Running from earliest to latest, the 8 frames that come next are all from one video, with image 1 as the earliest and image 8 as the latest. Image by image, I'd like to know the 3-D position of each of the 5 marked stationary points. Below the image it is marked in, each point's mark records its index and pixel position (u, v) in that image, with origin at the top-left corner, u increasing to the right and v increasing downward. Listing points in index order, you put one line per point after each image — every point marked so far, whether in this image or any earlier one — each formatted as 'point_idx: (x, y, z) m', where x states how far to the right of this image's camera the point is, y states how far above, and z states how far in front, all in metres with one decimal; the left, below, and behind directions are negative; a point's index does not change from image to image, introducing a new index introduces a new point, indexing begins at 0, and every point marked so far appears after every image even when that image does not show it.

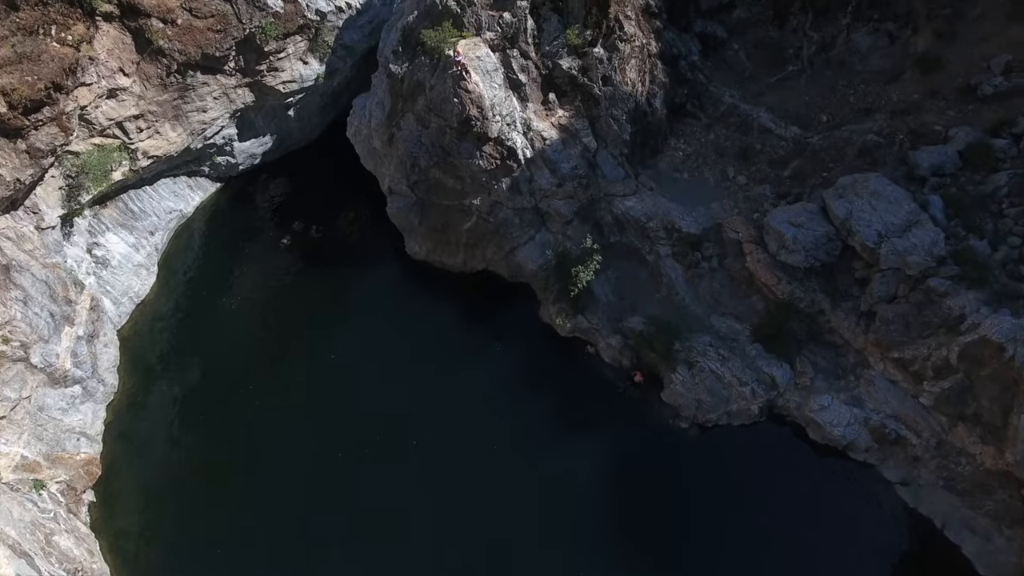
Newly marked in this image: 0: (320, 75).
0: (-5.2, +5.8, +13.8) m
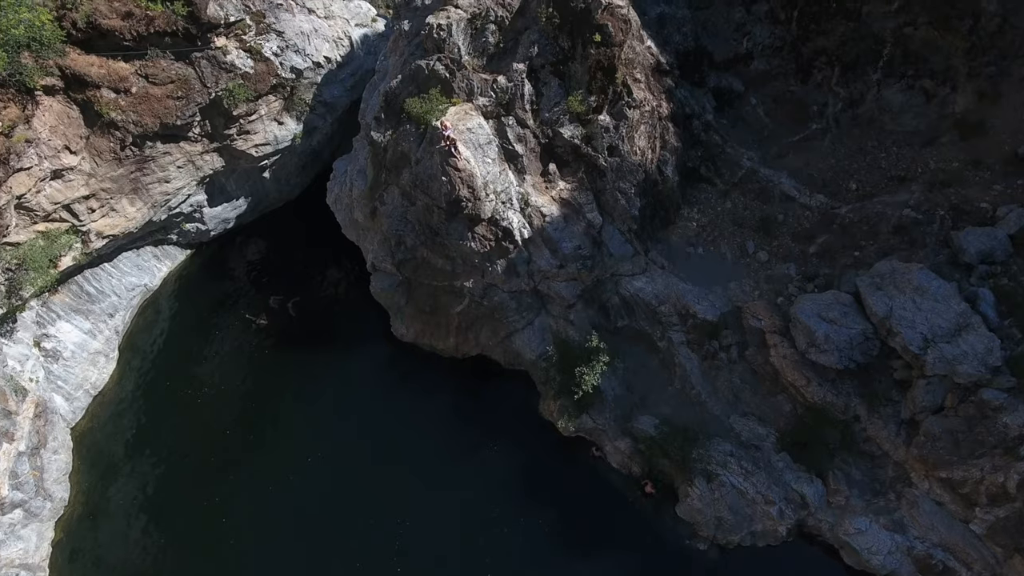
0: (-5.3, +3.8, +12.6) m
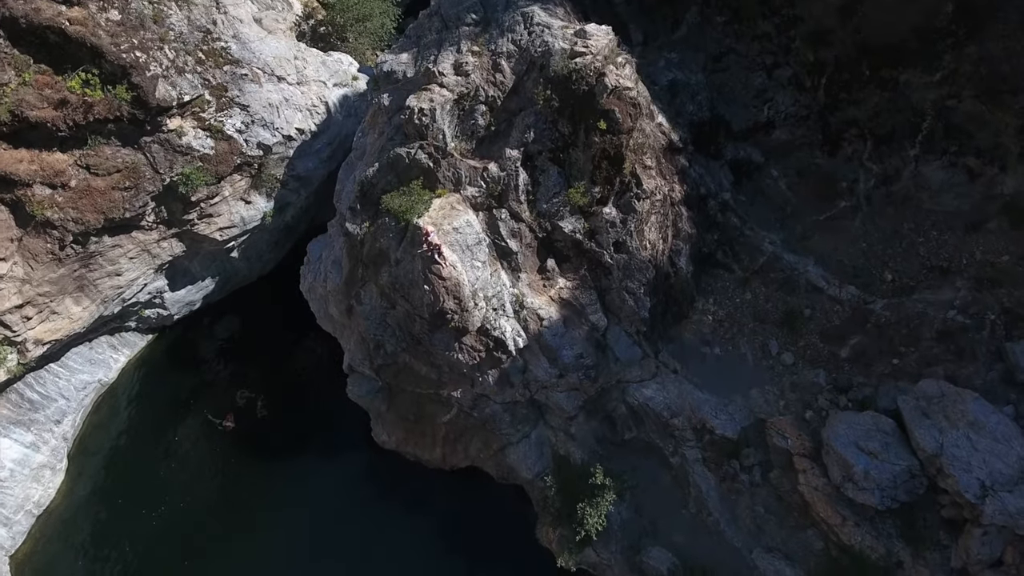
0: (-5.5, +1.6, +11.3) m
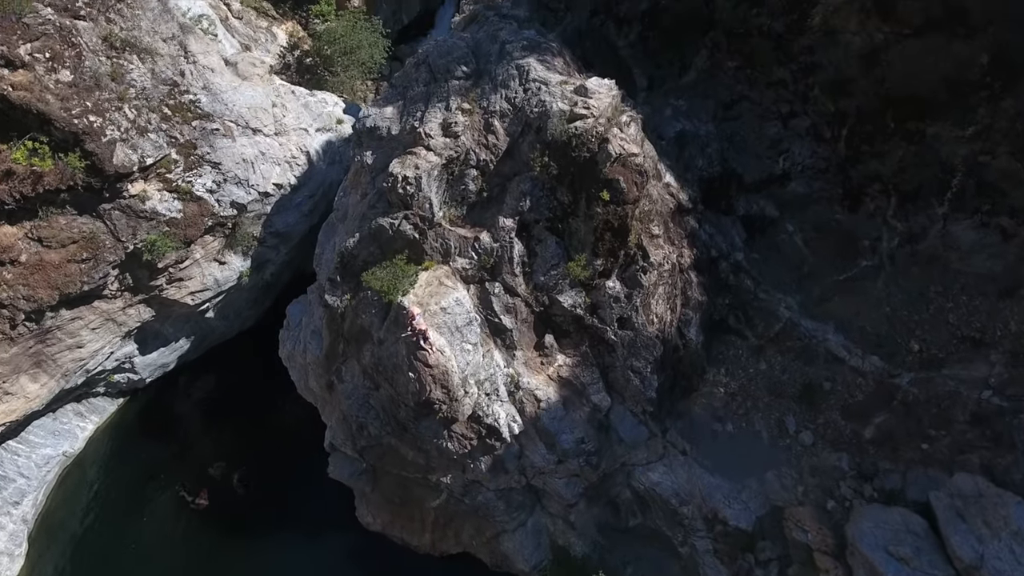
0: (-5.6, +0.3, +10.5) m
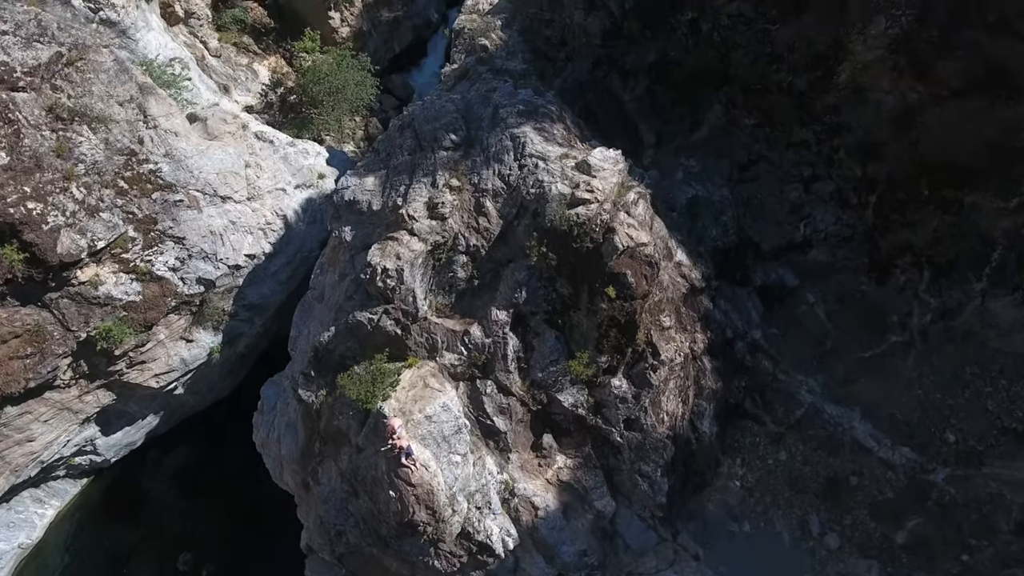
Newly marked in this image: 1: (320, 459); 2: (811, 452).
0: (-5.7, -1.2, +9.6) m
1: (-3.1, -2.8, +8.2) m
2: (+5.3, -2.9, +9.0) m
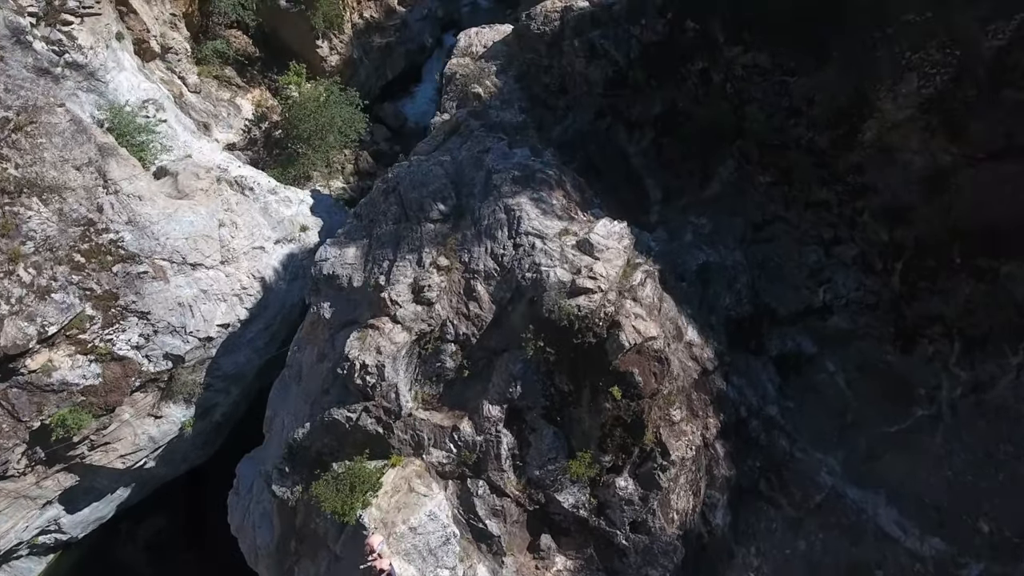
0: (-5.7, -2.4, +8.9) m
1: (-3.2, -4.0, +7.4) m
2: (+5.2, -4.1, +8.3) m
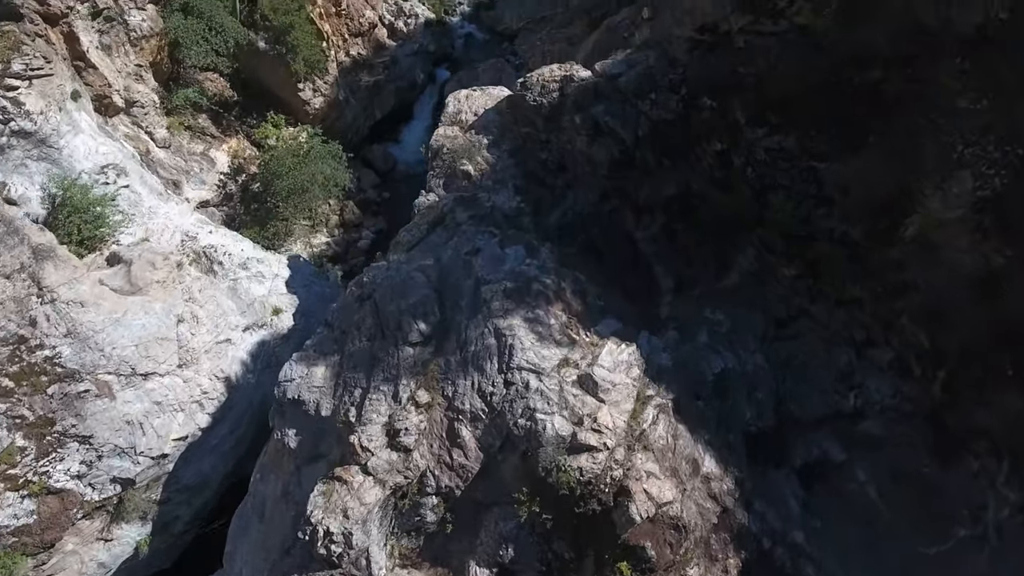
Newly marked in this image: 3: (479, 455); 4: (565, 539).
0: (-5.8, -4.1, +7.9) m
1: (-3.3, -5.6, +6.5) m
2: (+5.1, -5.8, +7.3) m
3: (-0.4, -1.9, +5.8) m
4: (+0.6, -2.7, +5.6) m
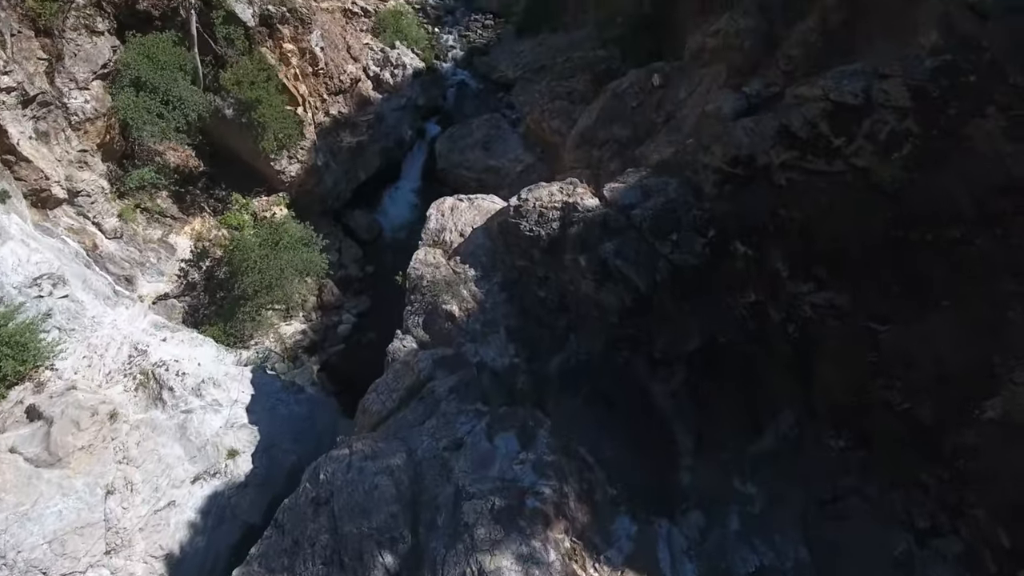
0: (-5.9, -6.3, +6.7) m
1: (-3.4, -7.9, +5.3) m
2: (+5.0, -8.0, +6.1) m
3: (-0.5, -4.1, +4.5) m
4: (+0.5, -4.9, +4.3) m
